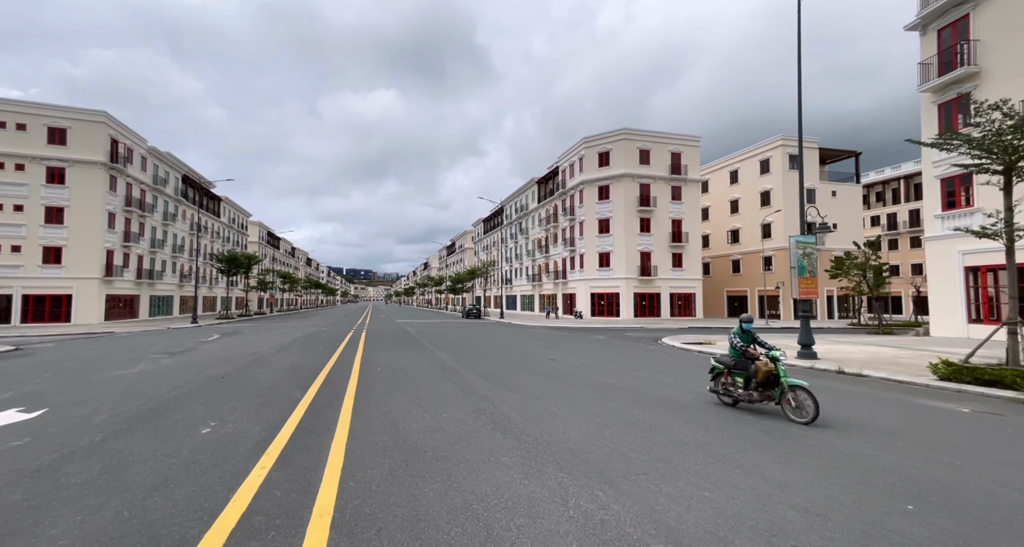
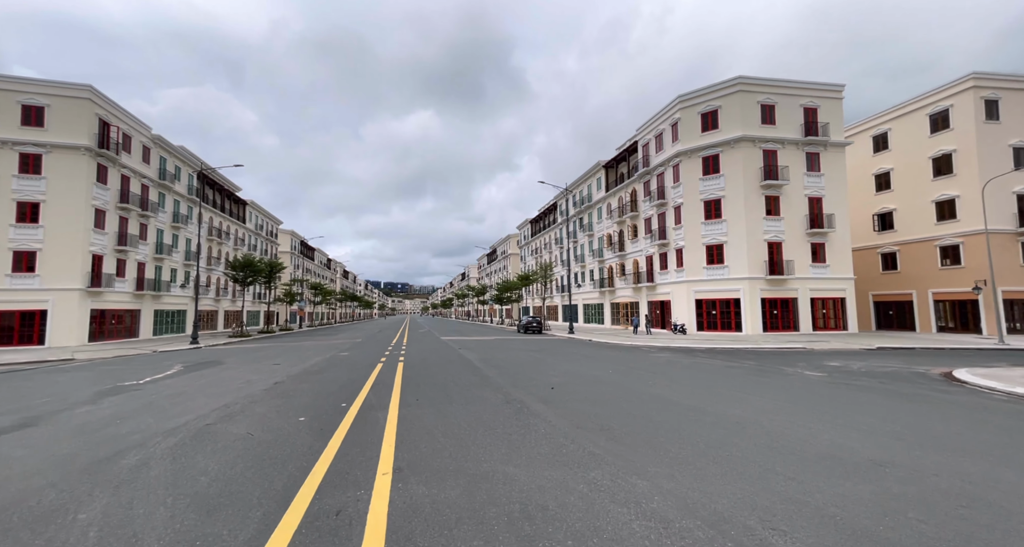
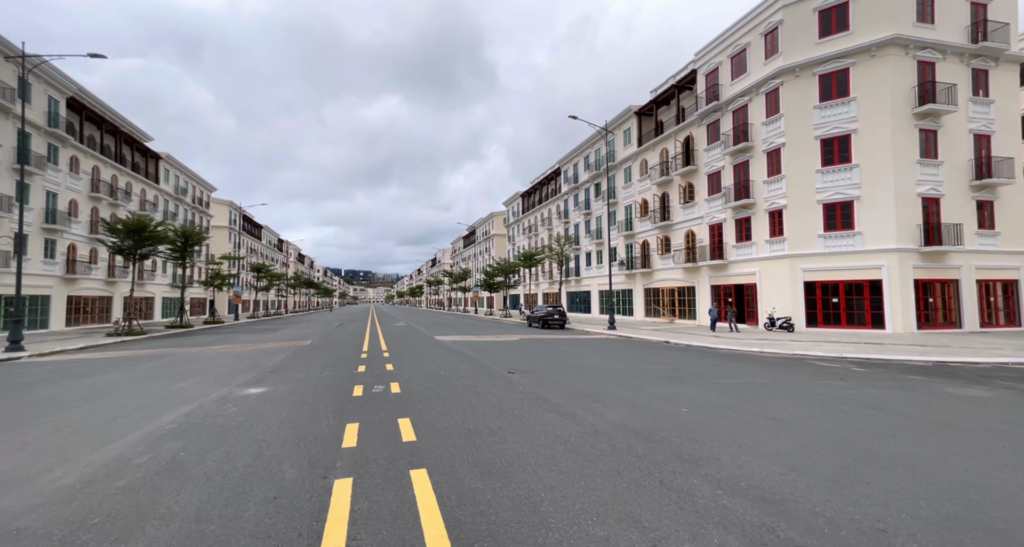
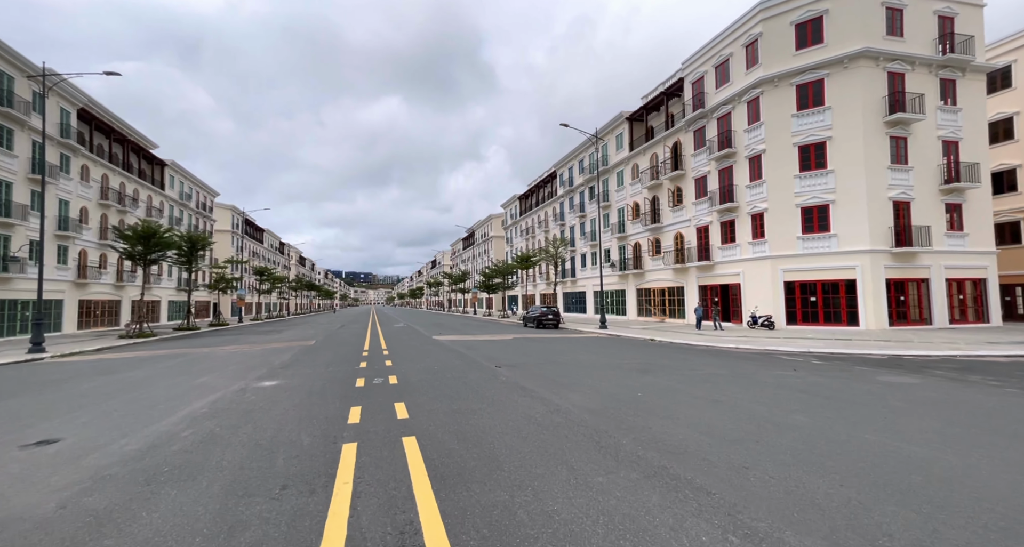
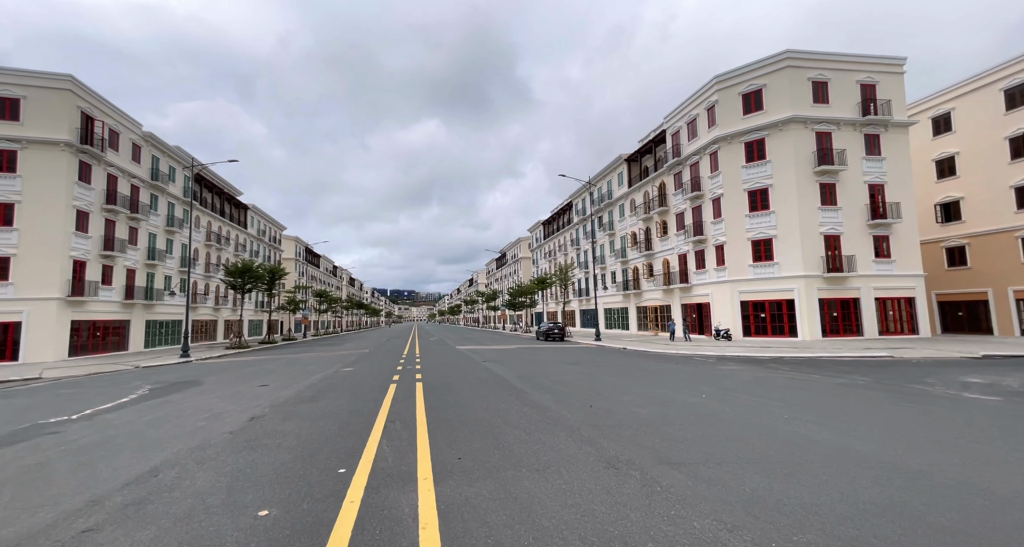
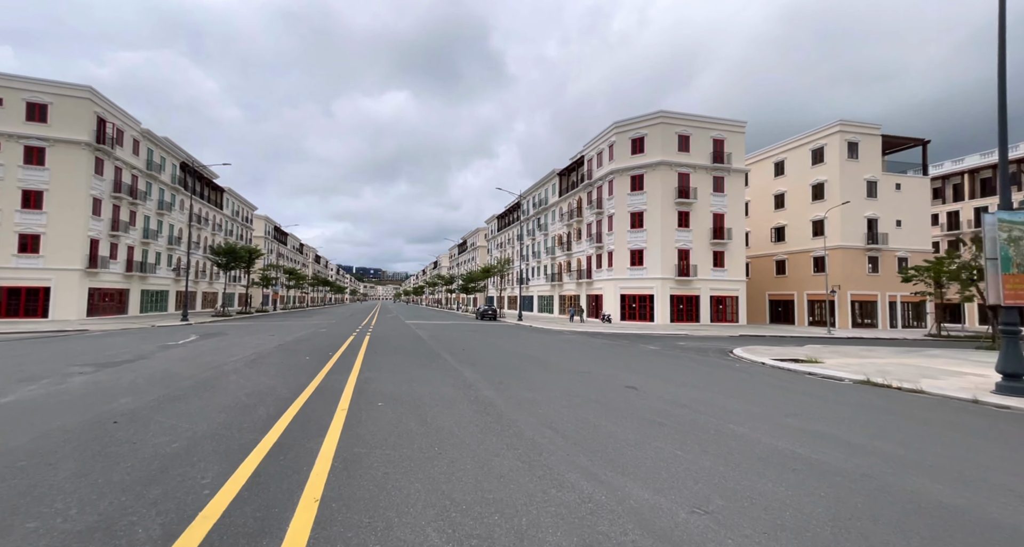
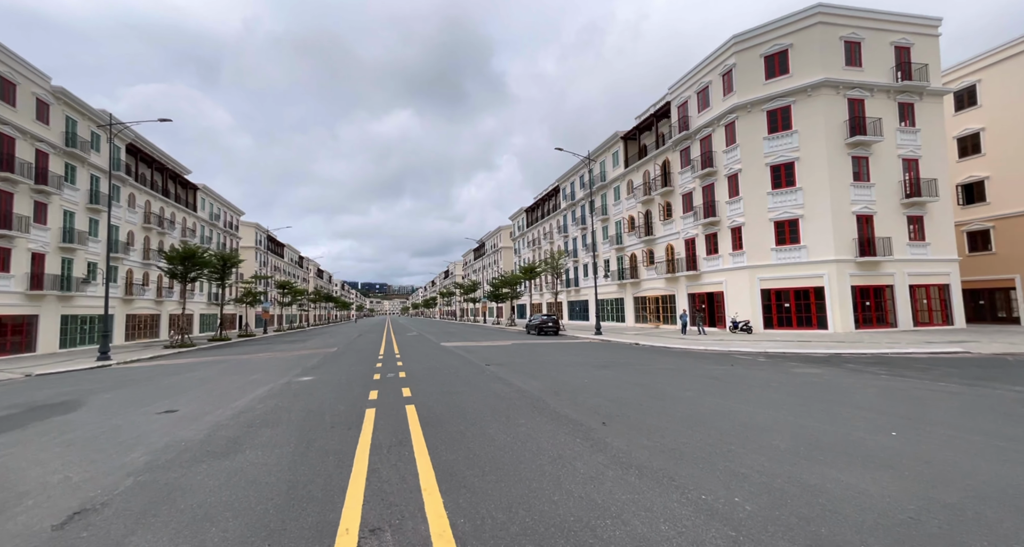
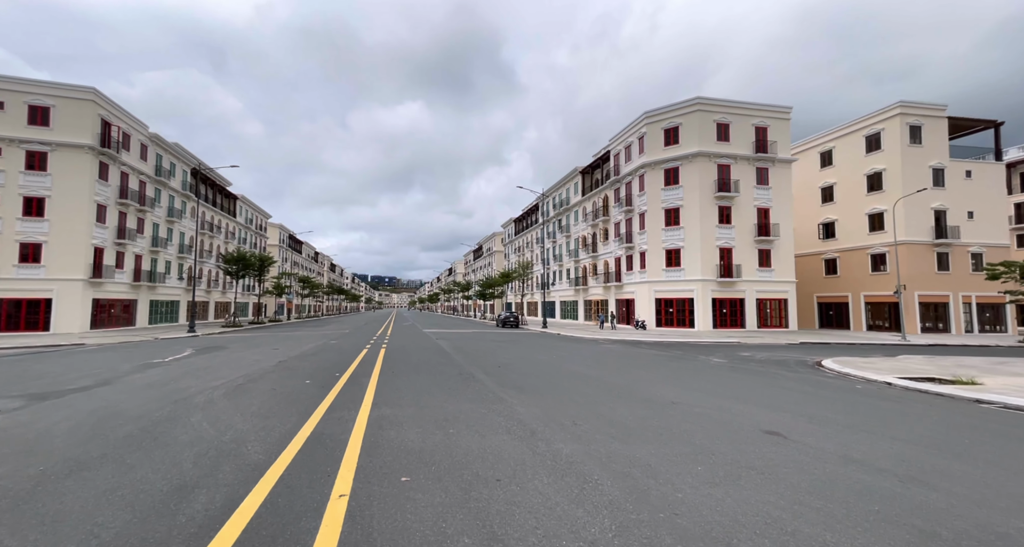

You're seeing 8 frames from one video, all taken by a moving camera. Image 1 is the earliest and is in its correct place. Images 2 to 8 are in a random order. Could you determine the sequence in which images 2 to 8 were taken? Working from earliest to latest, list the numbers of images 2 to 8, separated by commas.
6, 8, 2, 5, 7, 4, 3
